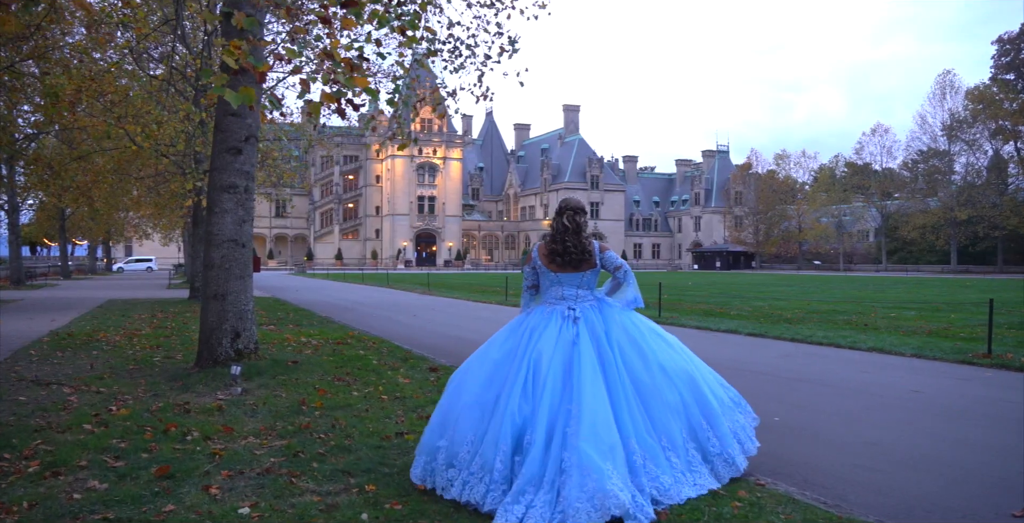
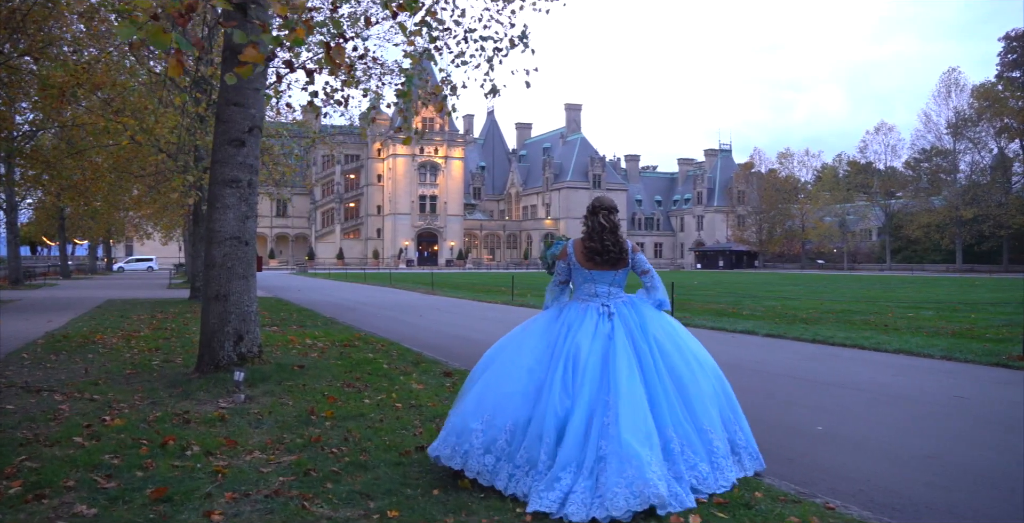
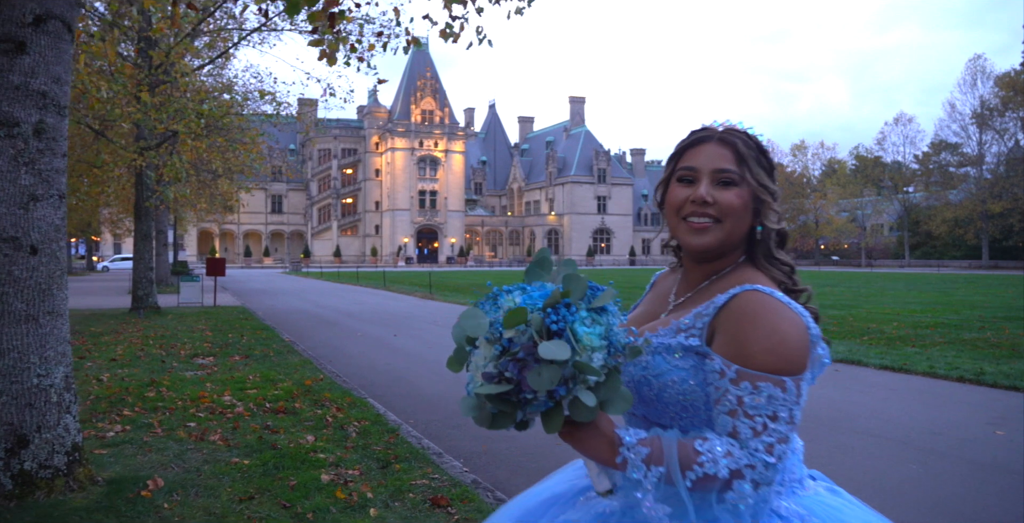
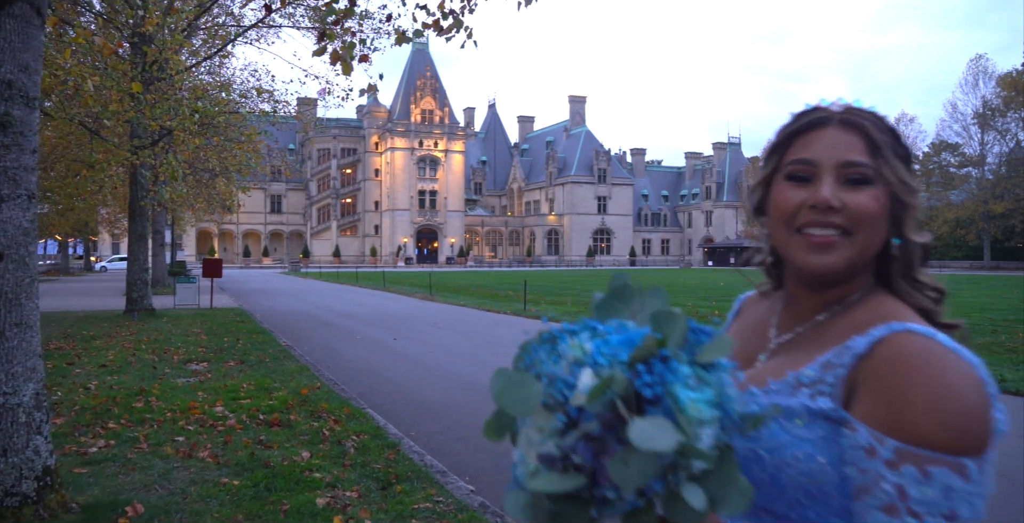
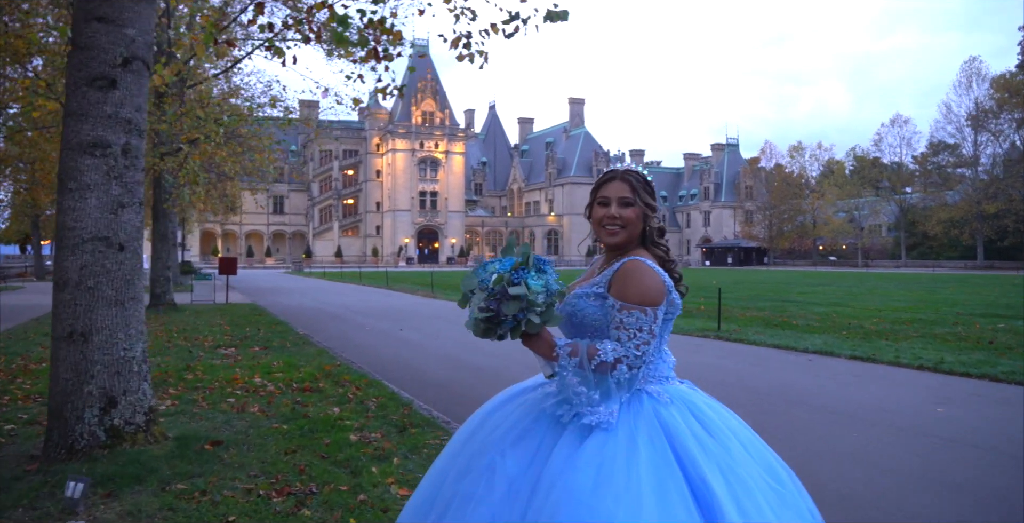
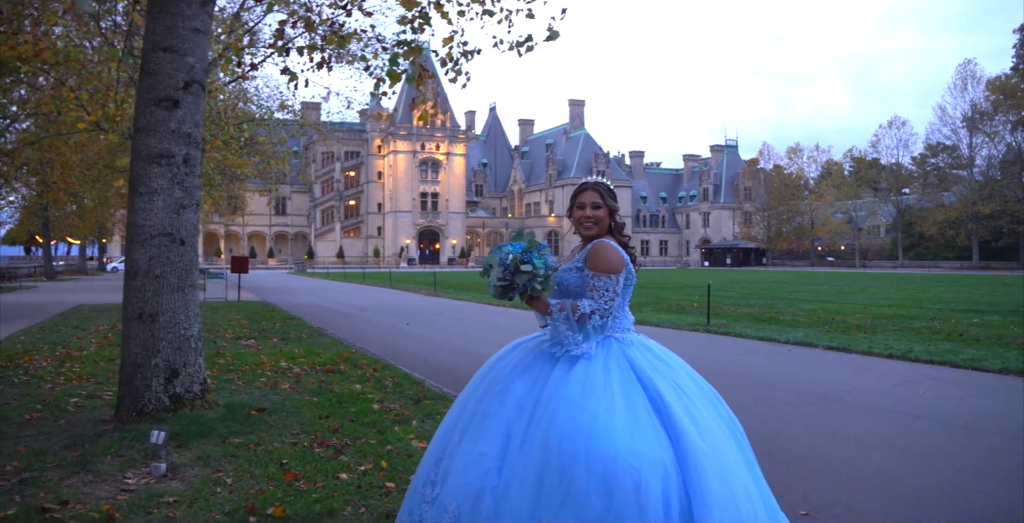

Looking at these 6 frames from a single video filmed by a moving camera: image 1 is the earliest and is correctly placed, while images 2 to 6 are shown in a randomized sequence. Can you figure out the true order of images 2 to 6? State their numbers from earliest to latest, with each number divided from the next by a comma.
2, 6, 5, 3, 4
